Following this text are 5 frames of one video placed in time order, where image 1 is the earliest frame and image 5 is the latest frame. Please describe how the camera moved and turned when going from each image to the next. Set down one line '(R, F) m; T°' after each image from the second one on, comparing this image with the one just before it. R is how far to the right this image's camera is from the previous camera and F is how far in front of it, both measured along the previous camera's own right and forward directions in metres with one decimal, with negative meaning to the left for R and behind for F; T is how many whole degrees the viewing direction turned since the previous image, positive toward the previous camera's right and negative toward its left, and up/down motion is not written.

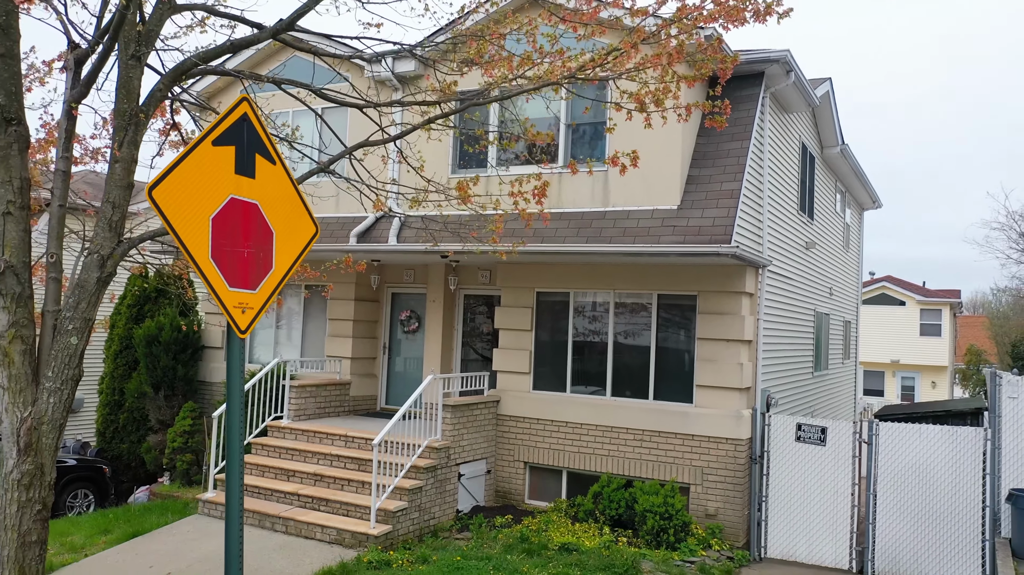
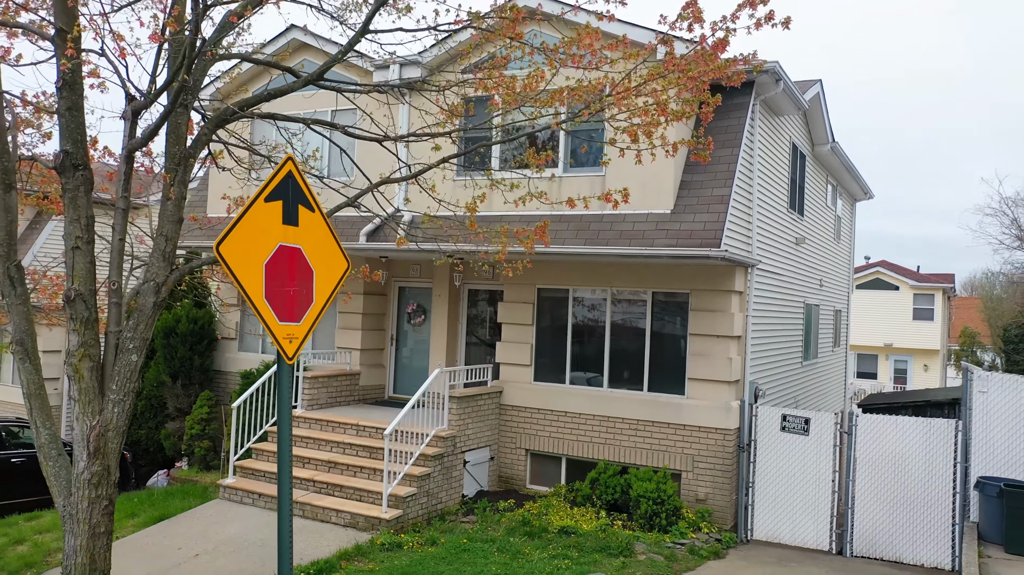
(0.0, -0.5) m; 0°
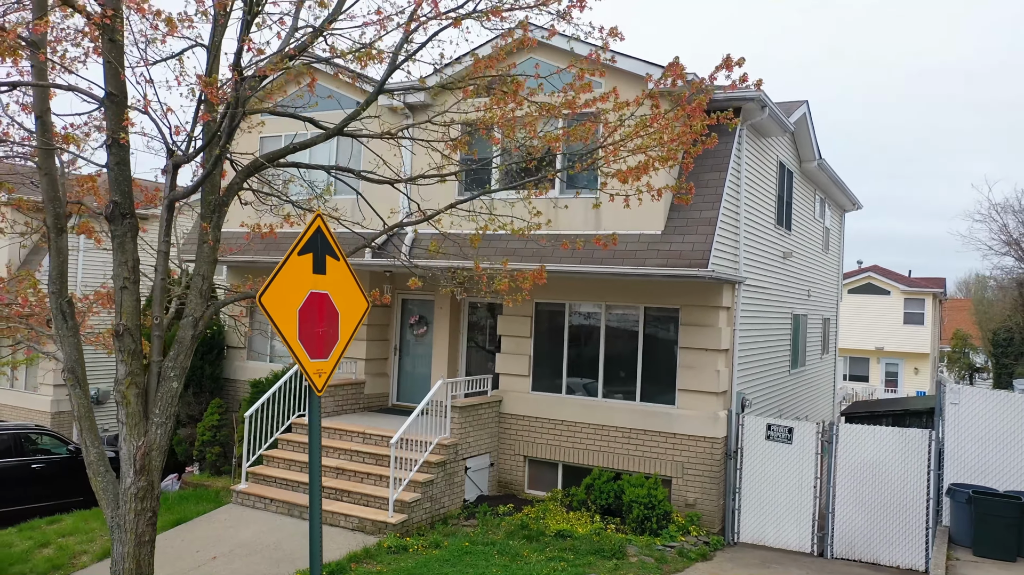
(0.0, -0.5) m; 0°
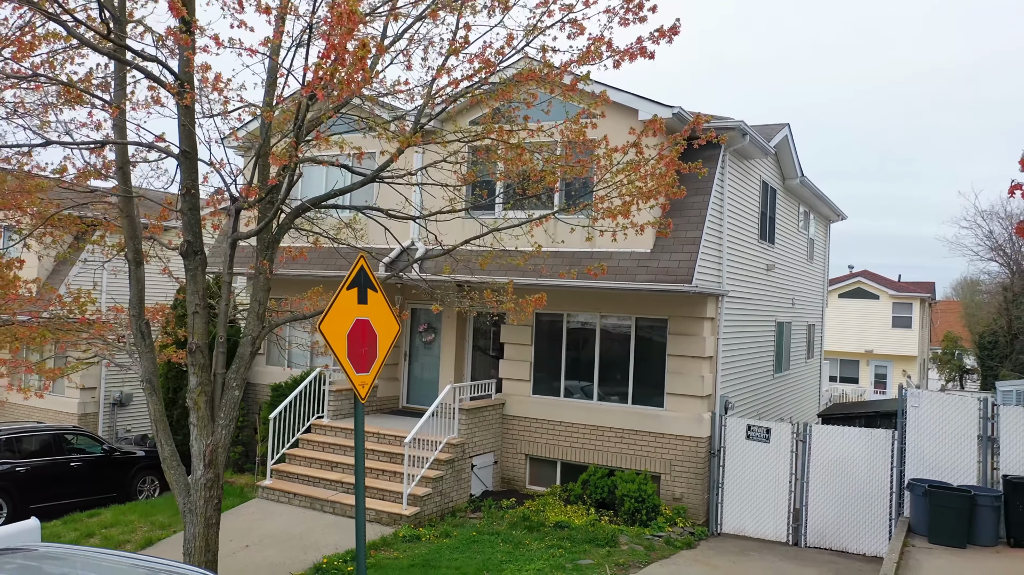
(0.0, -1.0) m; 0°
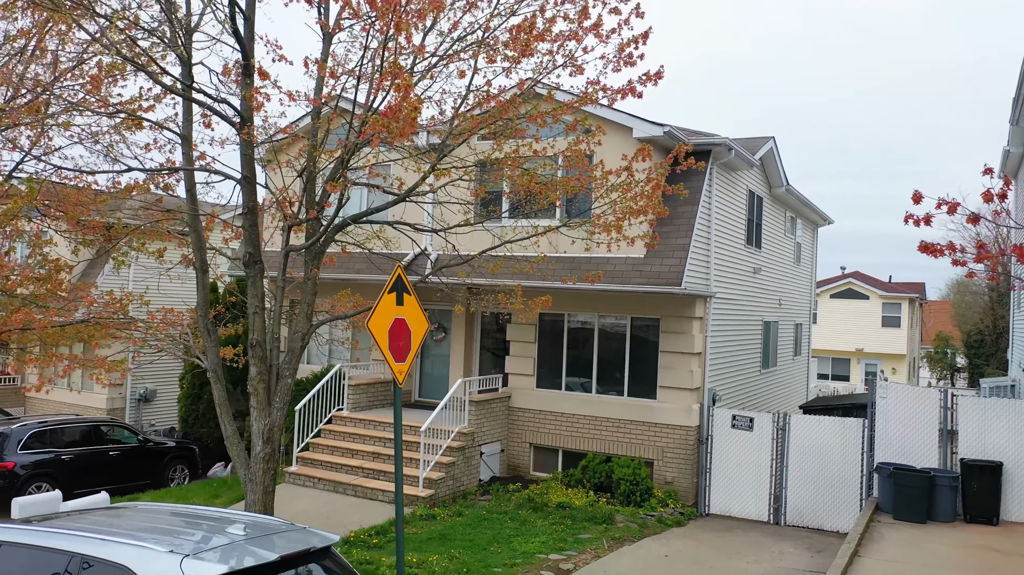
(-0.1, -1.1) m; 0°
